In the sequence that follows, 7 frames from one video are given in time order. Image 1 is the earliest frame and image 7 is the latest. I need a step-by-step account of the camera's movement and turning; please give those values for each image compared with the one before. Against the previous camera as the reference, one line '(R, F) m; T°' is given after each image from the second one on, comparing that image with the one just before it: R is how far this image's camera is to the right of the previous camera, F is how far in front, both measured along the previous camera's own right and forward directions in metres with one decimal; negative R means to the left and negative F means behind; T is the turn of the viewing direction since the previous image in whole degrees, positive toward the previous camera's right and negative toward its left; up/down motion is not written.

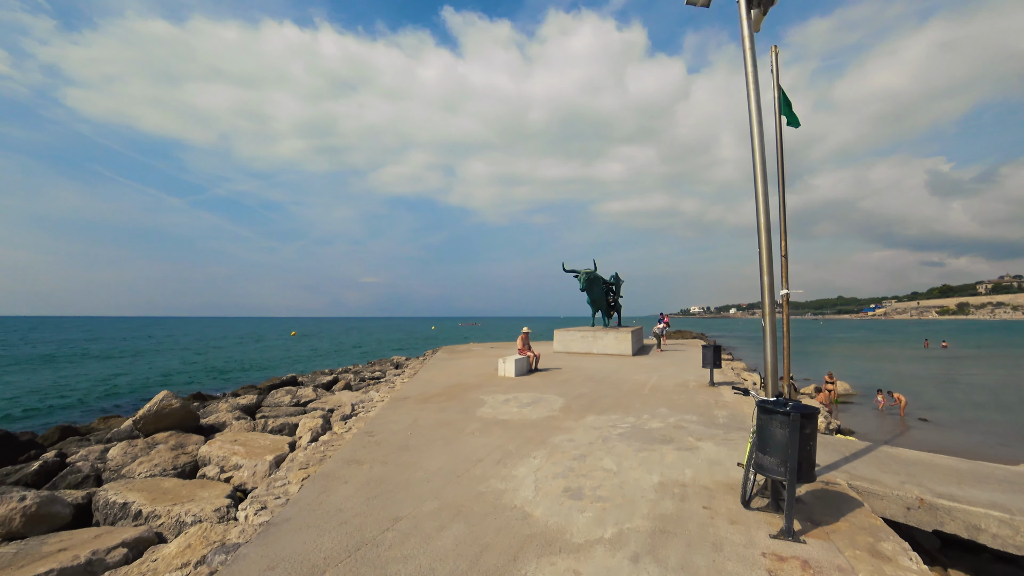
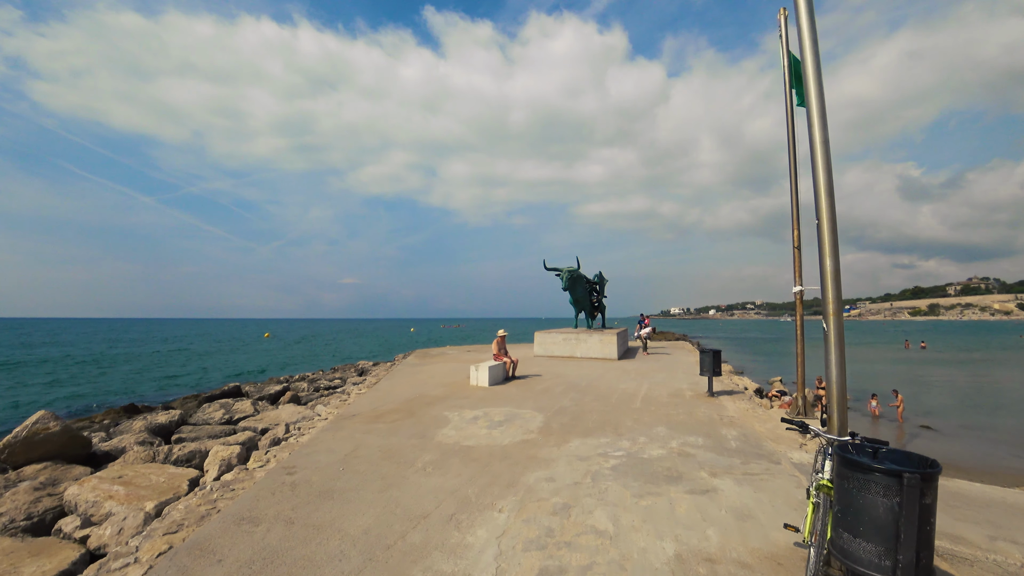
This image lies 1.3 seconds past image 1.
(+0.2, +1.6) m; +2°
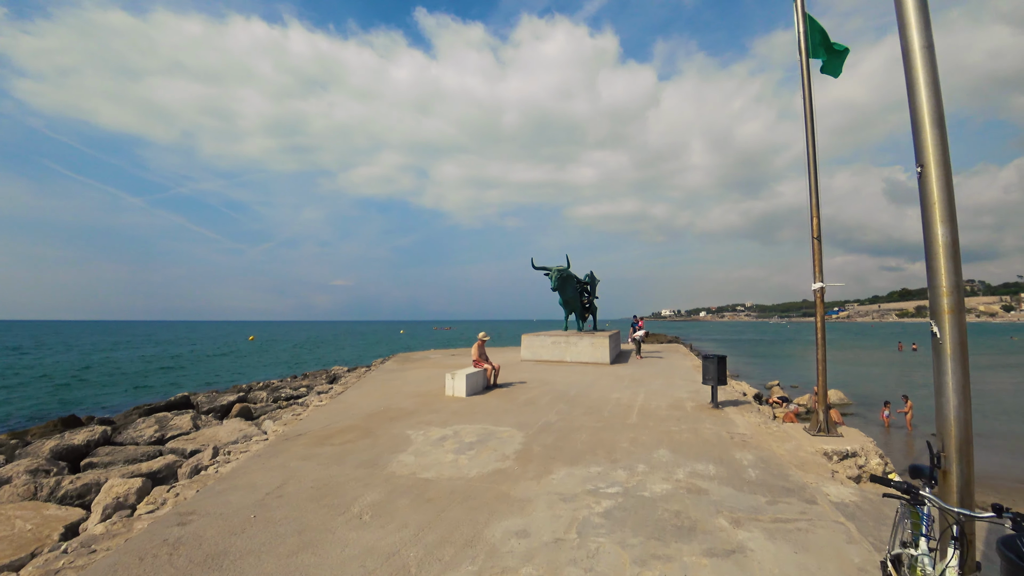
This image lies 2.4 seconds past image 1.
(+0.2, +1.3) m; +1°
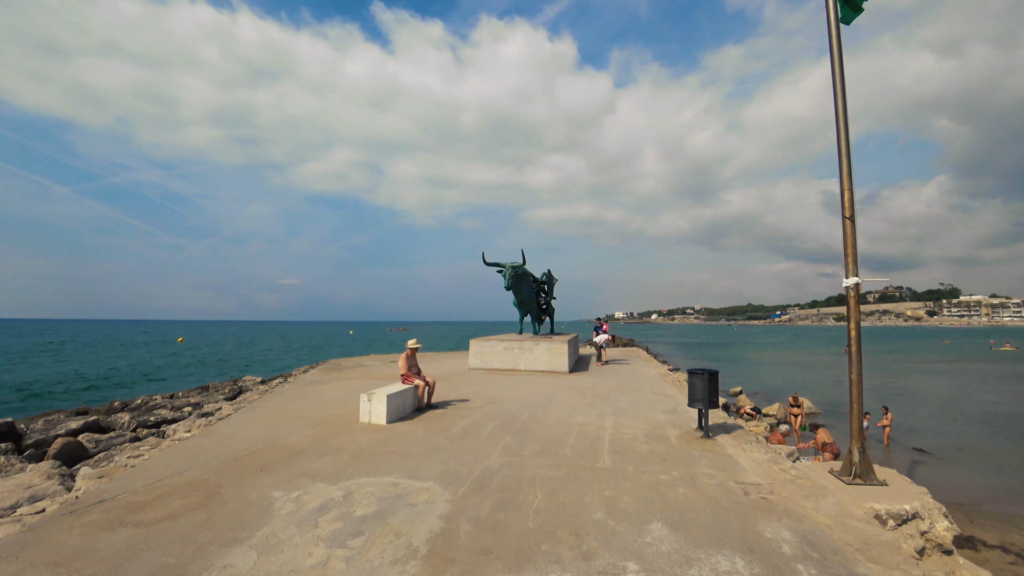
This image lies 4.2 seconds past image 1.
(+0.3, +2.3) m; +5°
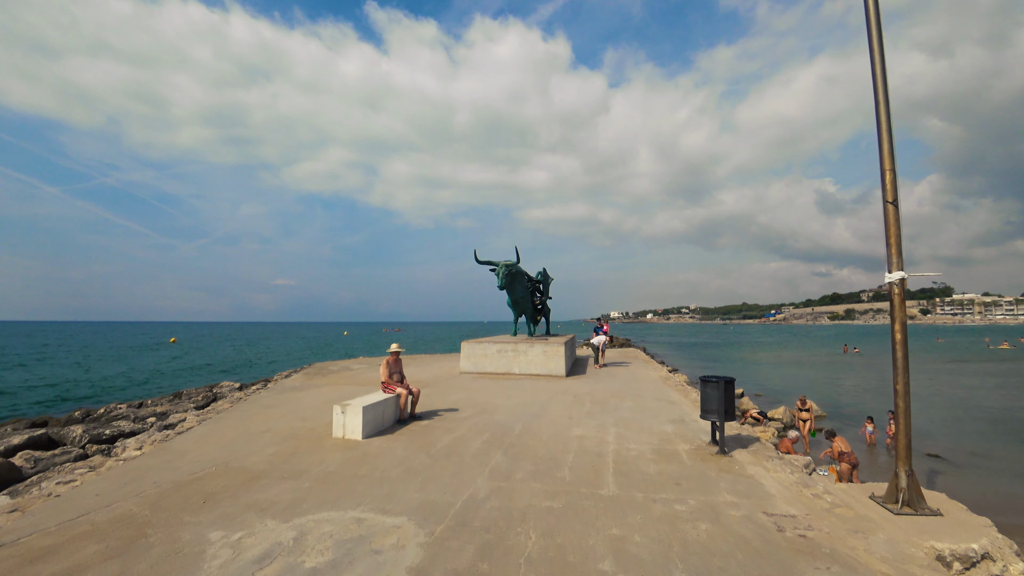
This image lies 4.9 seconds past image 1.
(+0.1, +0.8) m; +1°
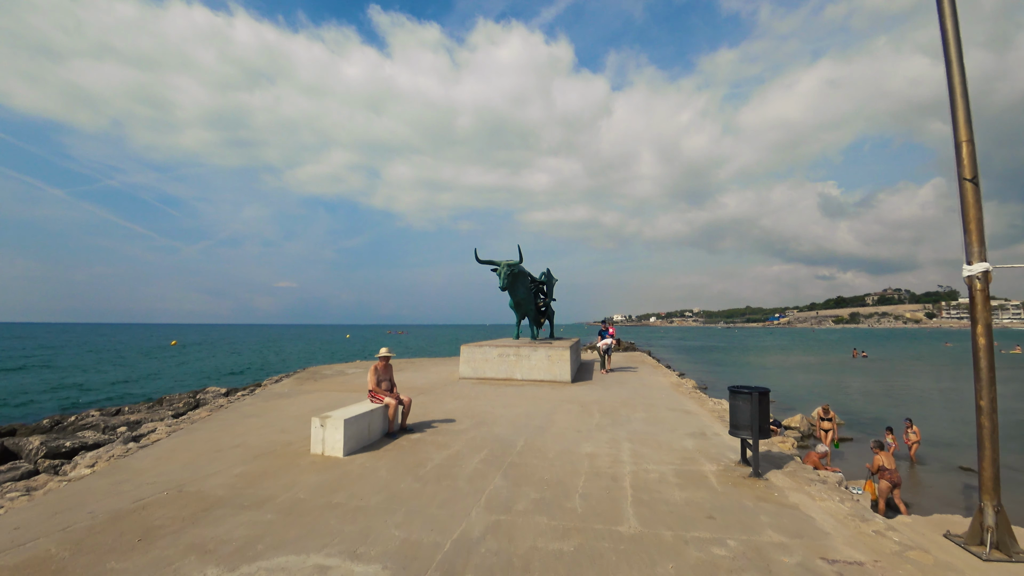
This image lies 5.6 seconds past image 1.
(0.0, +0.8) m; 0°
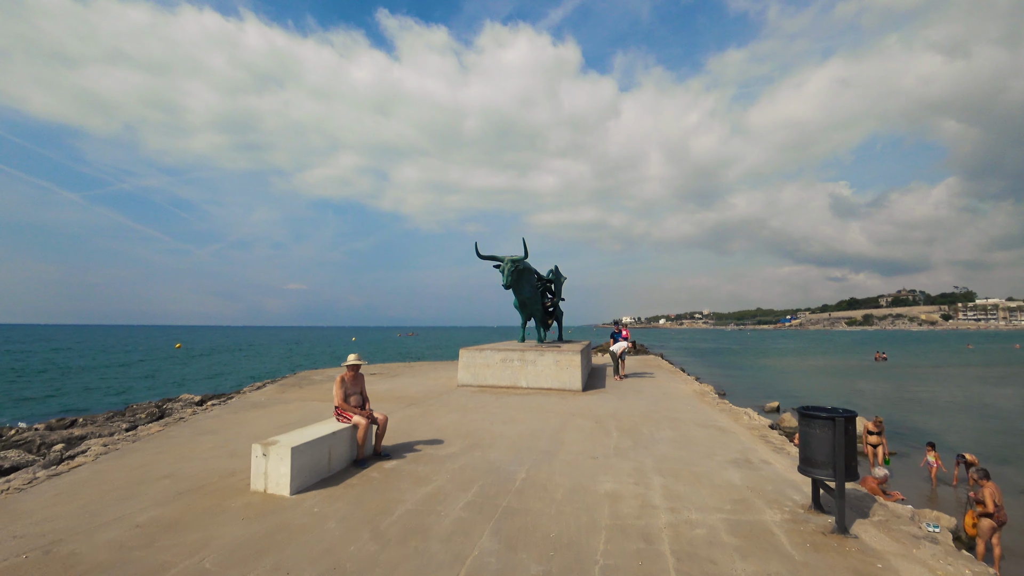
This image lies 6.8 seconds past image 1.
(+0.1, +1.5) m; -1°
